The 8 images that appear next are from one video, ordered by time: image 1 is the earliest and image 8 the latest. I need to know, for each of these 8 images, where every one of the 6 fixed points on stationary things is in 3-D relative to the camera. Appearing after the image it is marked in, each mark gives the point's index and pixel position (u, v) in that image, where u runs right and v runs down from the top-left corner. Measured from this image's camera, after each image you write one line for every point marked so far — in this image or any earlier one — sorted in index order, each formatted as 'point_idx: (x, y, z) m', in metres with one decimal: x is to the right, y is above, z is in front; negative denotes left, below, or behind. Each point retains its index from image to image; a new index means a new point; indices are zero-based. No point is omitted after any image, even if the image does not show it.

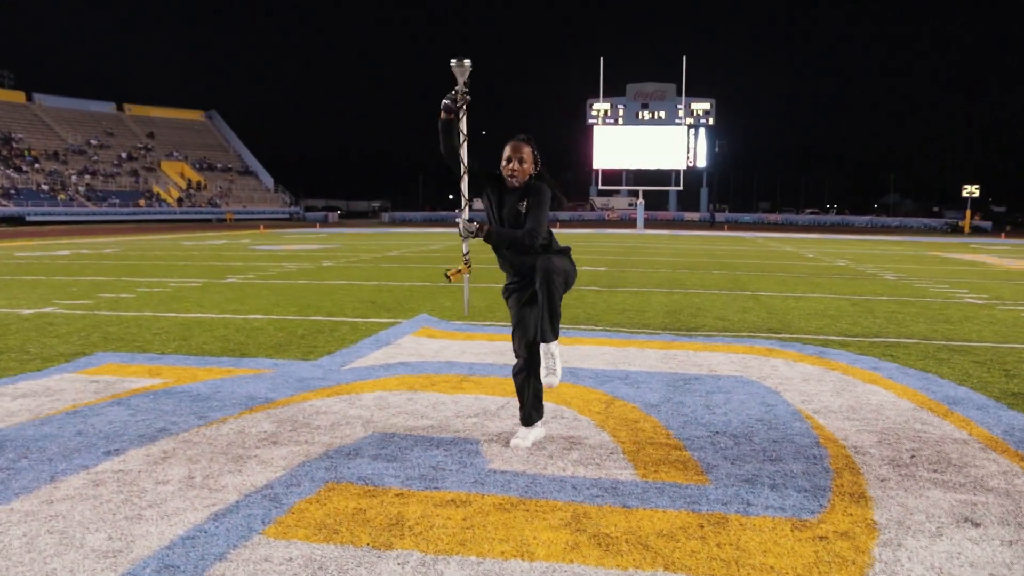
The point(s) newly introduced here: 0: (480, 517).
0: (-0.1, -0.8, +3.0) m
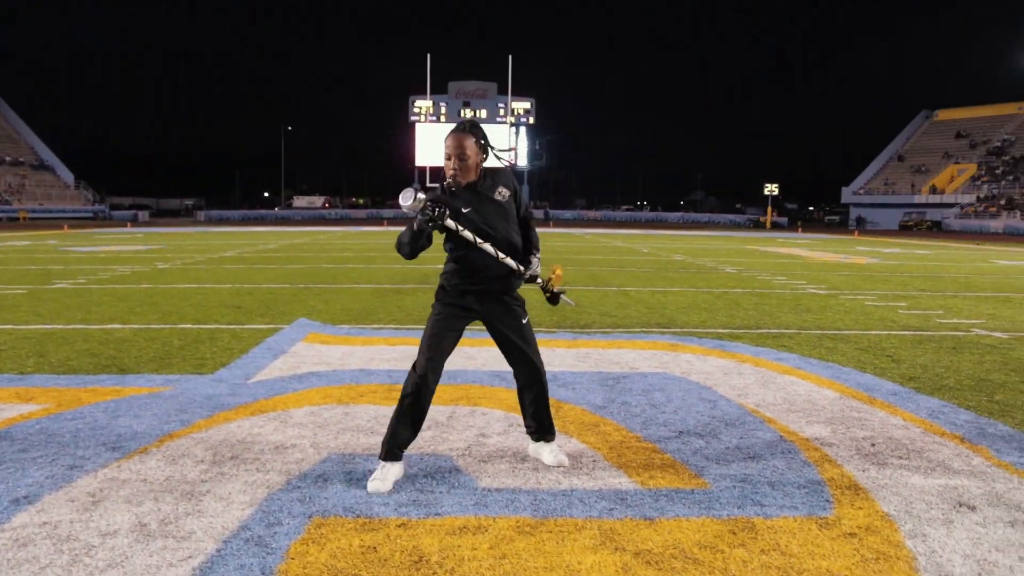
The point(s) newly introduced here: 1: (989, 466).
0: (0.0, -0.8, +2.7) m
1: (+2.0, -0.7, +3.7) m
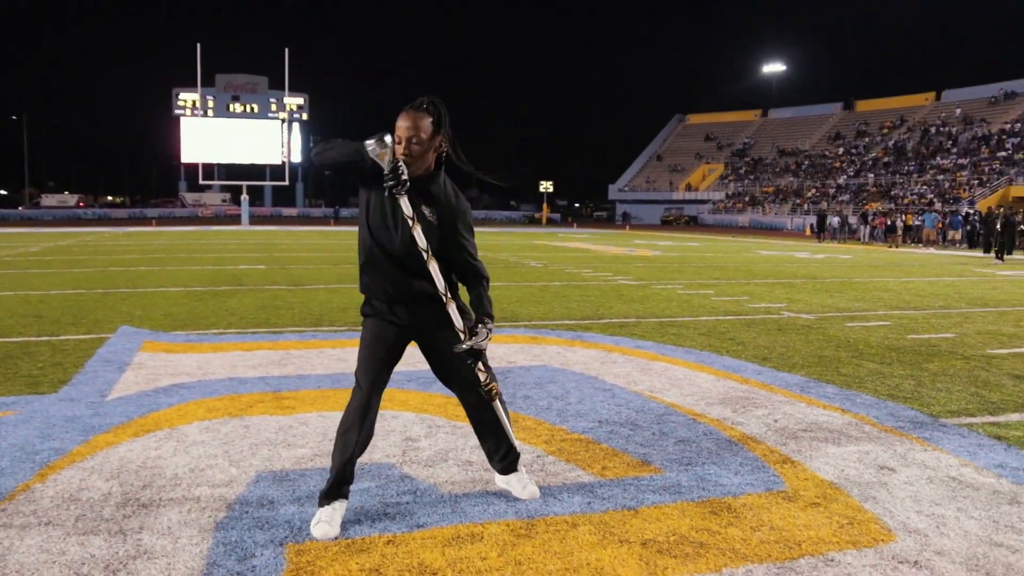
0: (0.0, -0.8, +2.6) m
1: (+1.7, -0.7, +4.0) m
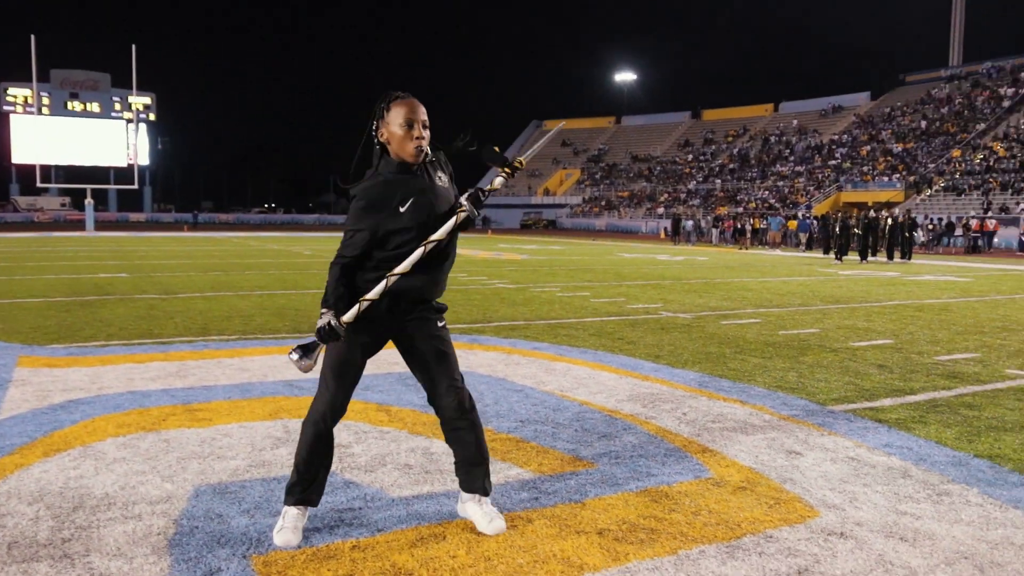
0: (-0.1, -0.8, +2.6) m
1: (+1.3, -0.7, +4.3) m
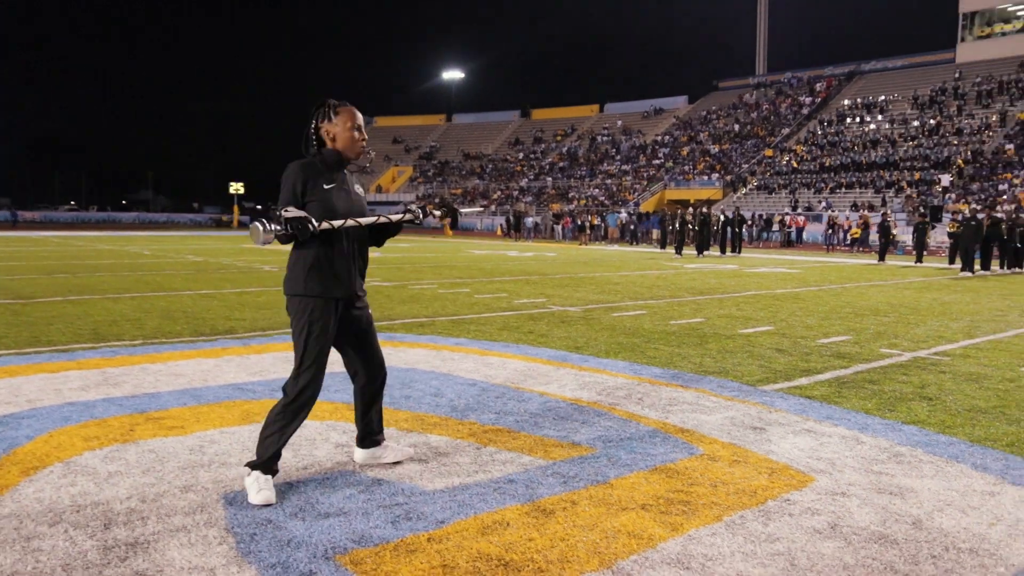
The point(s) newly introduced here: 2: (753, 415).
0: (+0.1, -0.8, +2.8) m
1: (+1.1, -0.6, +4.7) m
2: (+1.2, -0.6, +4.4) m
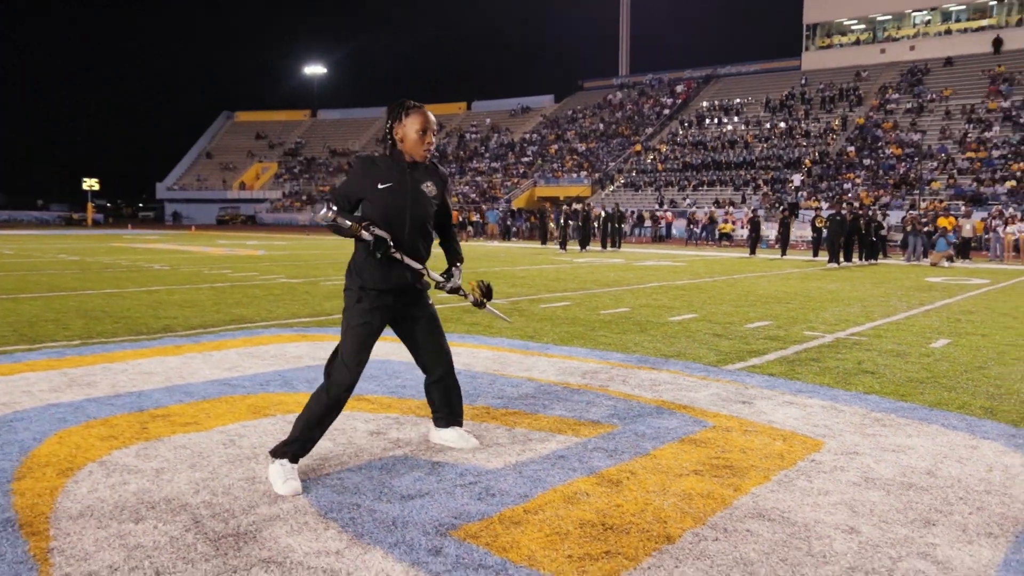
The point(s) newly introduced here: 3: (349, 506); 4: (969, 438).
0: (+0.4, -0.7, +2.9) m
1: (+1.0, -0.5, +5.0) m
2: (+1.2, -0.6, +4.7) m
3: (-0.5, -0.7, +2.8) m
4: (+2.0, -0.7, +3.8) m
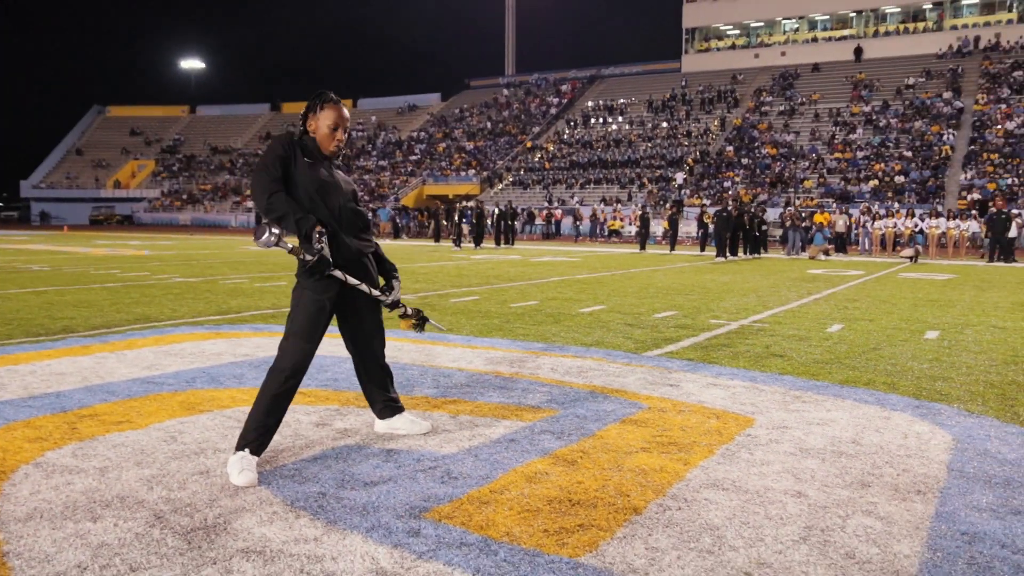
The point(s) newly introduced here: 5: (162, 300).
0: (+0.2, -0.6, +3.0) m
1: (+0.6, -0.5, +5.2) m
2: (+0.8, -0.5, +4.9) m
3: (-0.6, -0.7, +2.8) m
4: (+1.8, -0.6, +4.1) m
5: (-3.3, -0.1, +8.2) m
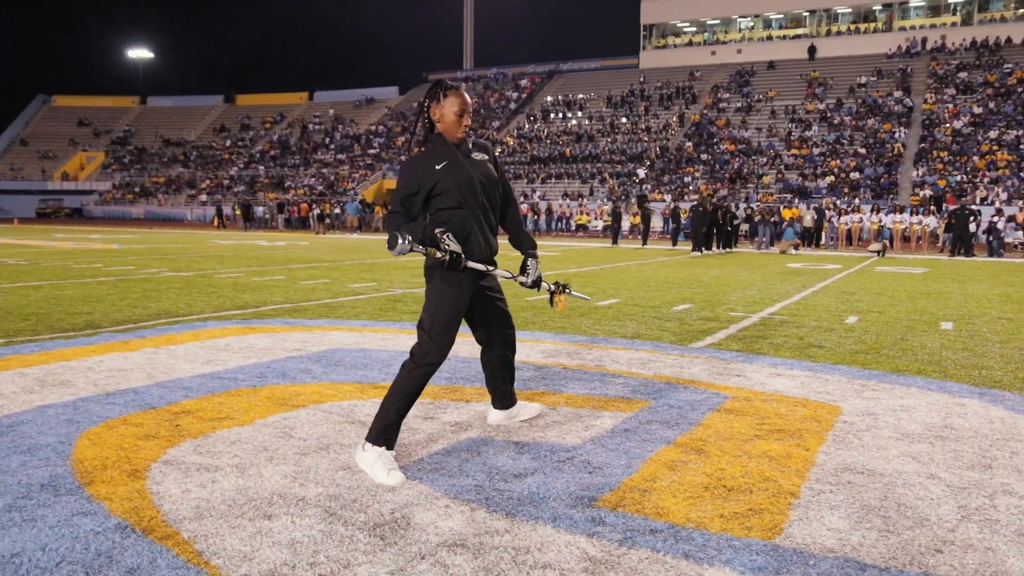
0: (+0.7, -0.6, +3.1) m
1: (+1.0, -0.4, +5.3) m
2: (+1.2, -0.4, +5.0) m
3: (-0.1, -0.6, +2.8) m
4: (+2.2, -0.5, +4.3) m
5: (-3.2, -0.1, +8.0) m
